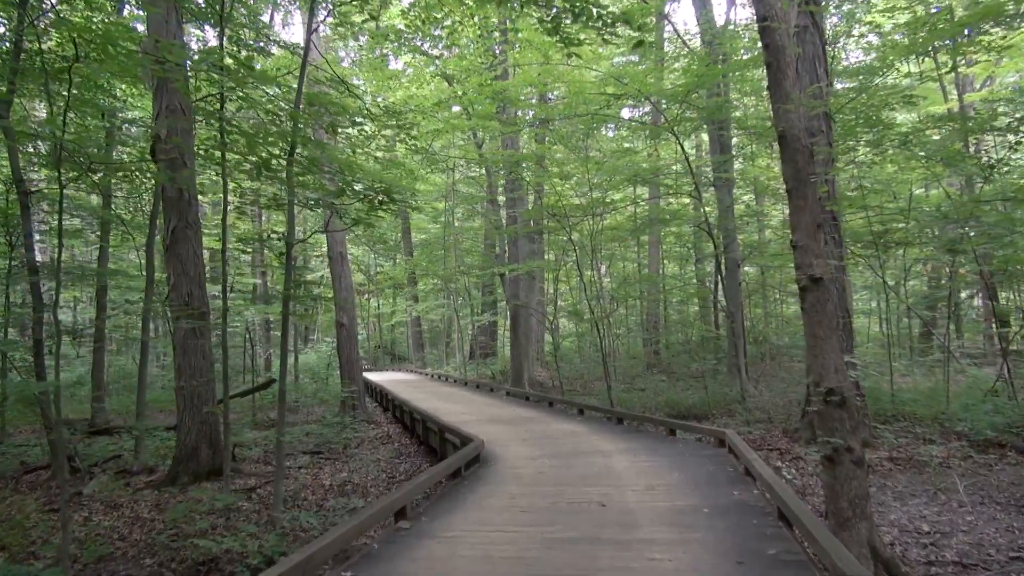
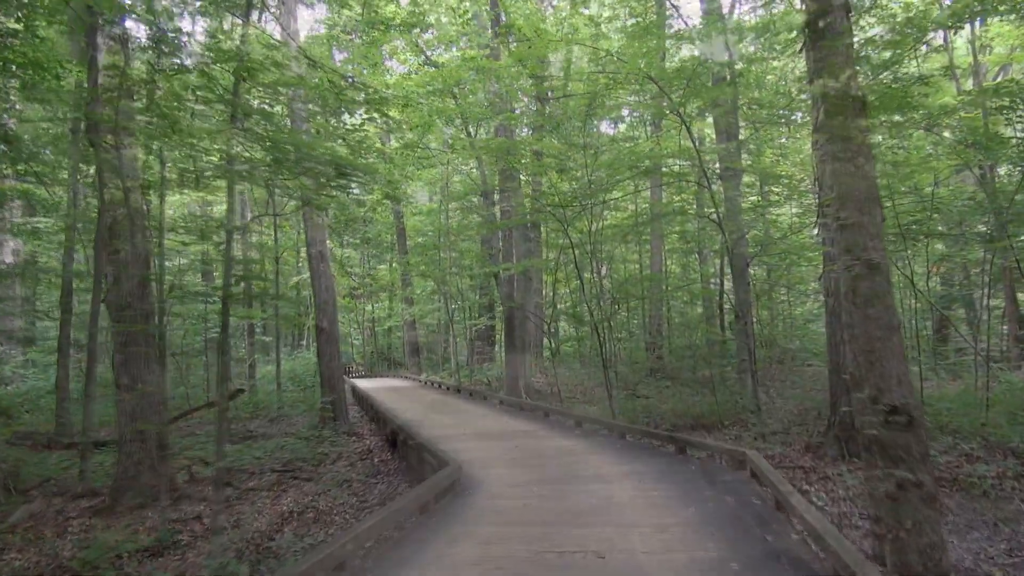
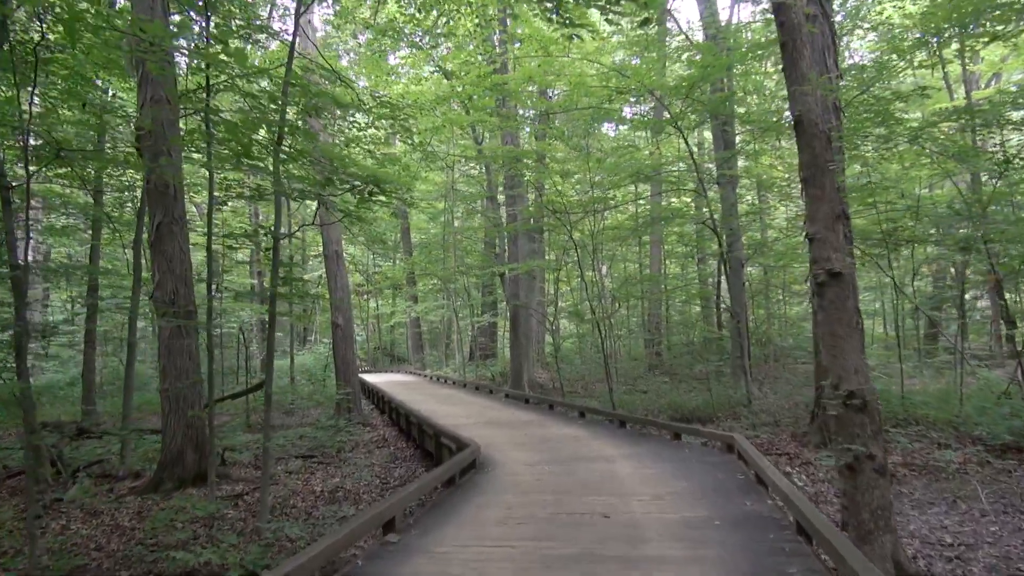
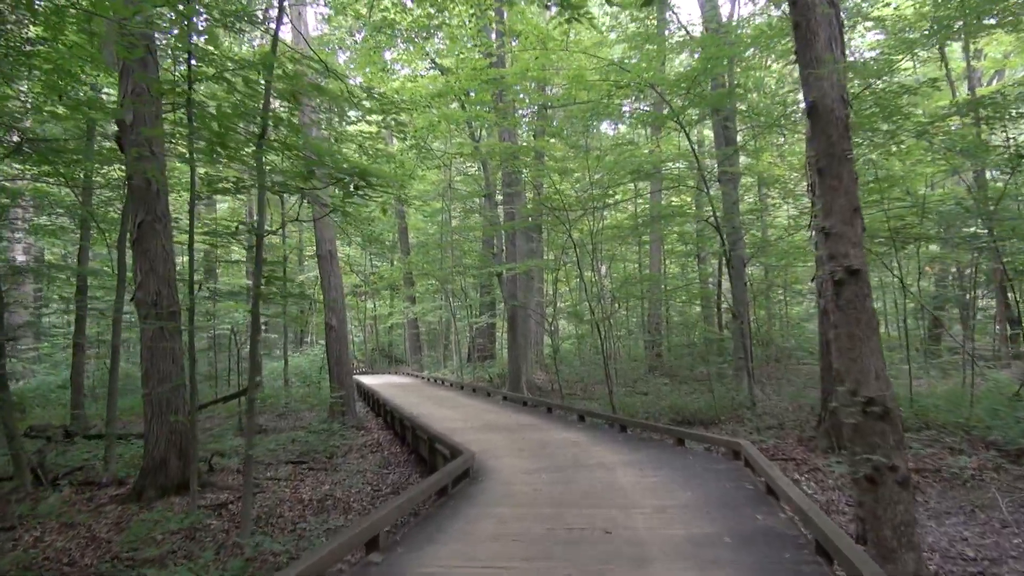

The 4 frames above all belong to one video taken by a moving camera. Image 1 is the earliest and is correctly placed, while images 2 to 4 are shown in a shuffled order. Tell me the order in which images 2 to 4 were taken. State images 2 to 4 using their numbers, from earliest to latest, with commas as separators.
3, 4, 2
